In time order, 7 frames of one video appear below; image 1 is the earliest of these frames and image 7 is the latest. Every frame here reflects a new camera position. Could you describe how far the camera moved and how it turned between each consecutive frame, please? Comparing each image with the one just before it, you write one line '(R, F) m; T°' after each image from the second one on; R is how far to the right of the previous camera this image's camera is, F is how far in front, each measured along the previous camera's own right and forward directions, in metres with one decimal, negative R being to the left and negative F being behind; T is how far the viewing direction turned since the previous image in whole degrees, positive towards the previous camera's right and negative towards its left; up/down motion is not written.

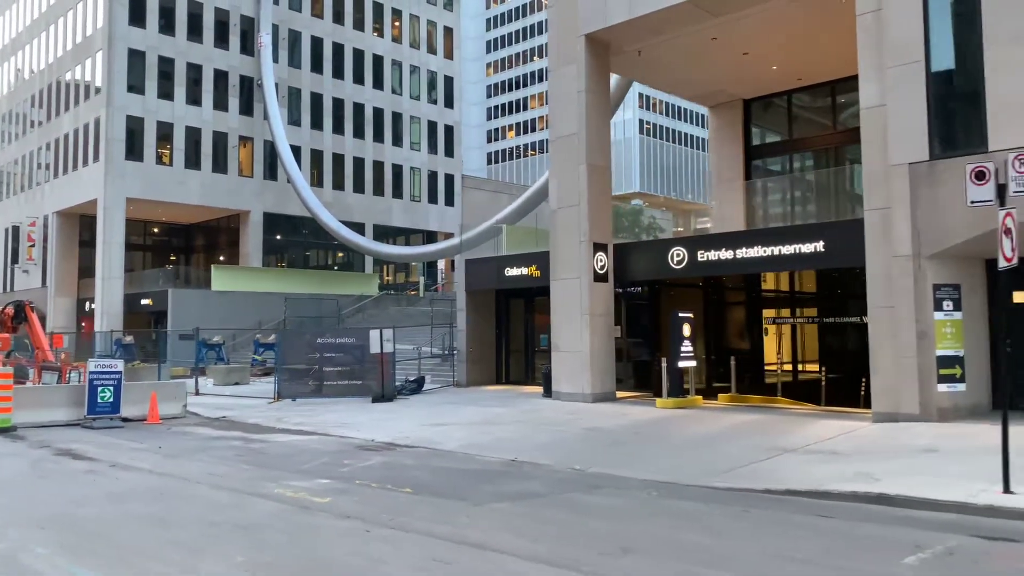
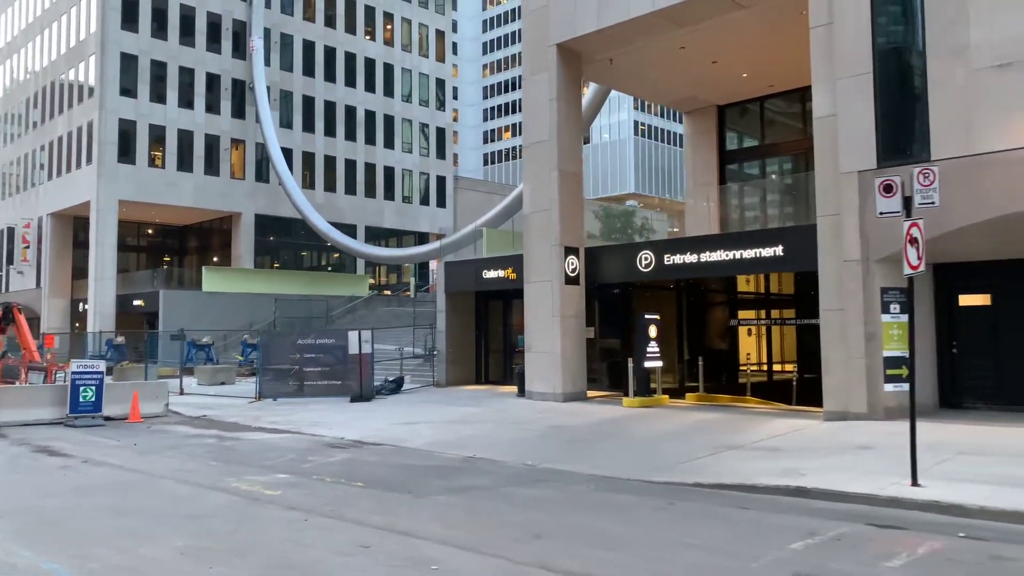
(+0.6, -0.5) m; 0°
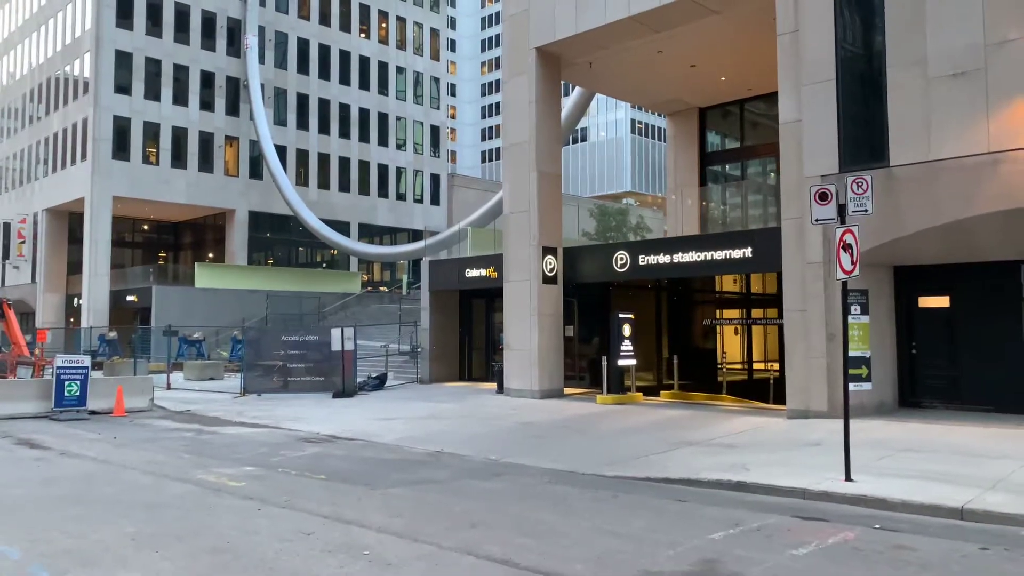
(+0.5, -0.4) m; 0°
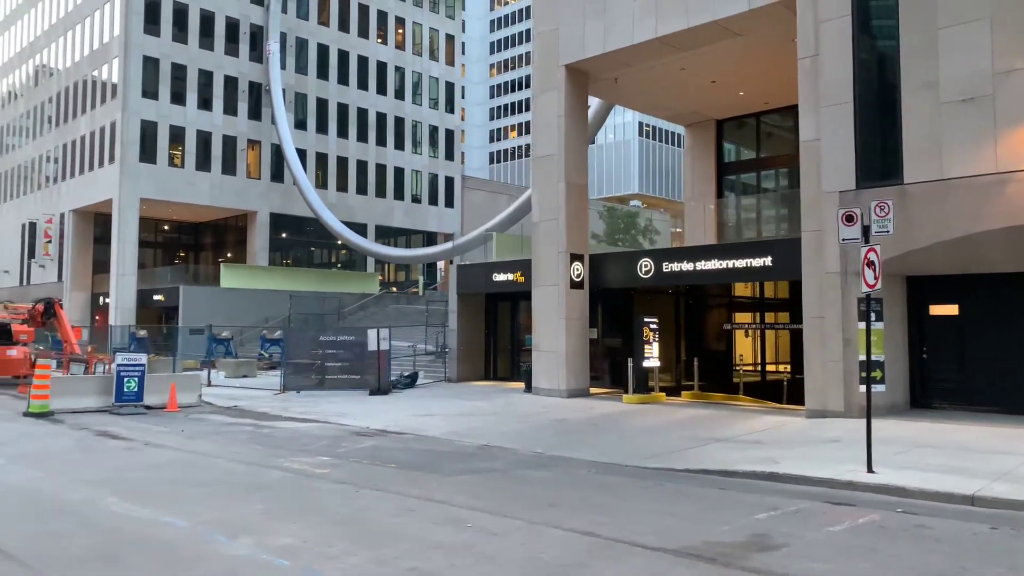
(-0.7, -1.1) m; 0°
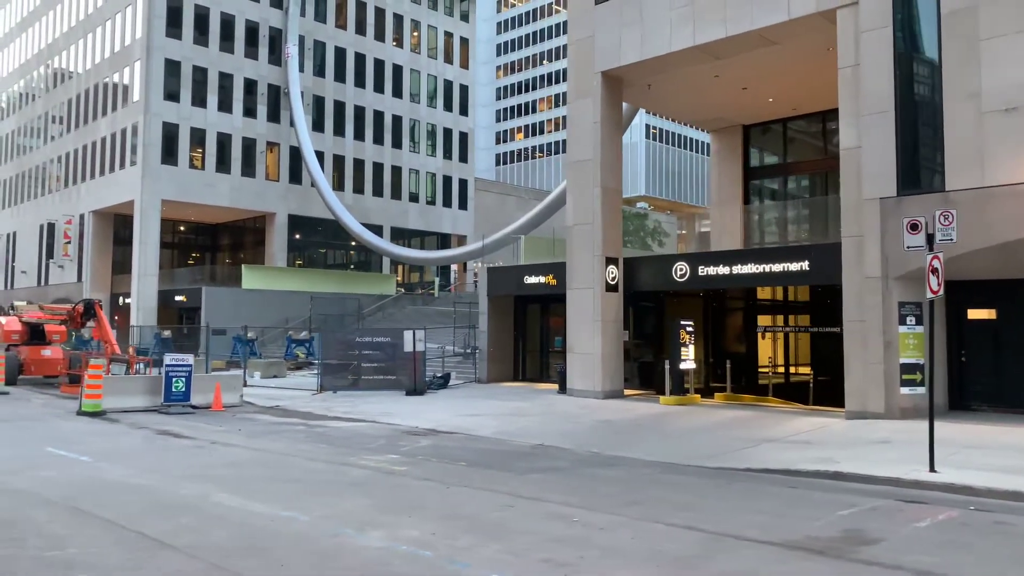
(-0.9, -0.3) m; 0°
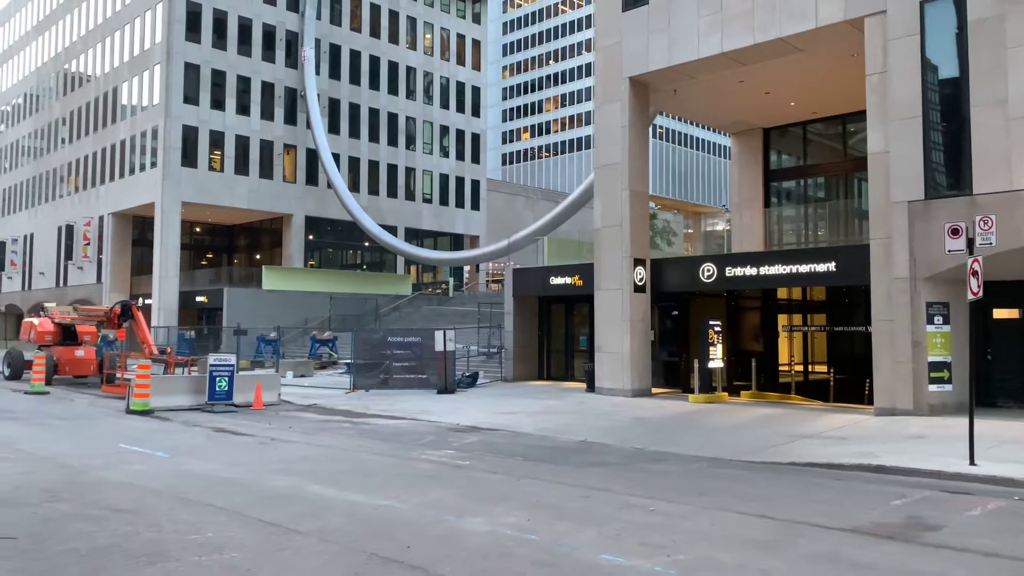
(-0.8, -0.5) m; 0°
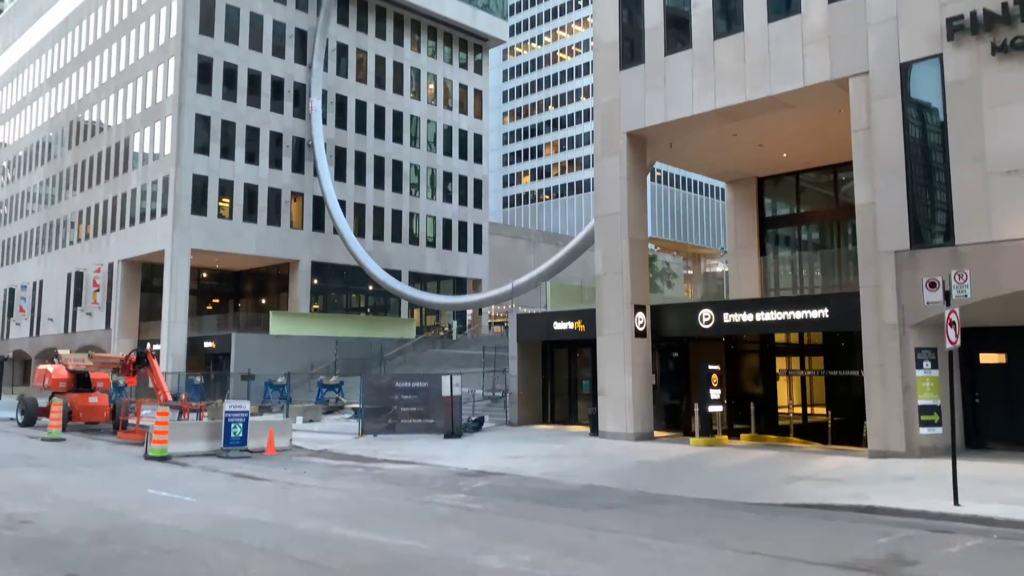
(-0.1, -0.8) m; 0°
